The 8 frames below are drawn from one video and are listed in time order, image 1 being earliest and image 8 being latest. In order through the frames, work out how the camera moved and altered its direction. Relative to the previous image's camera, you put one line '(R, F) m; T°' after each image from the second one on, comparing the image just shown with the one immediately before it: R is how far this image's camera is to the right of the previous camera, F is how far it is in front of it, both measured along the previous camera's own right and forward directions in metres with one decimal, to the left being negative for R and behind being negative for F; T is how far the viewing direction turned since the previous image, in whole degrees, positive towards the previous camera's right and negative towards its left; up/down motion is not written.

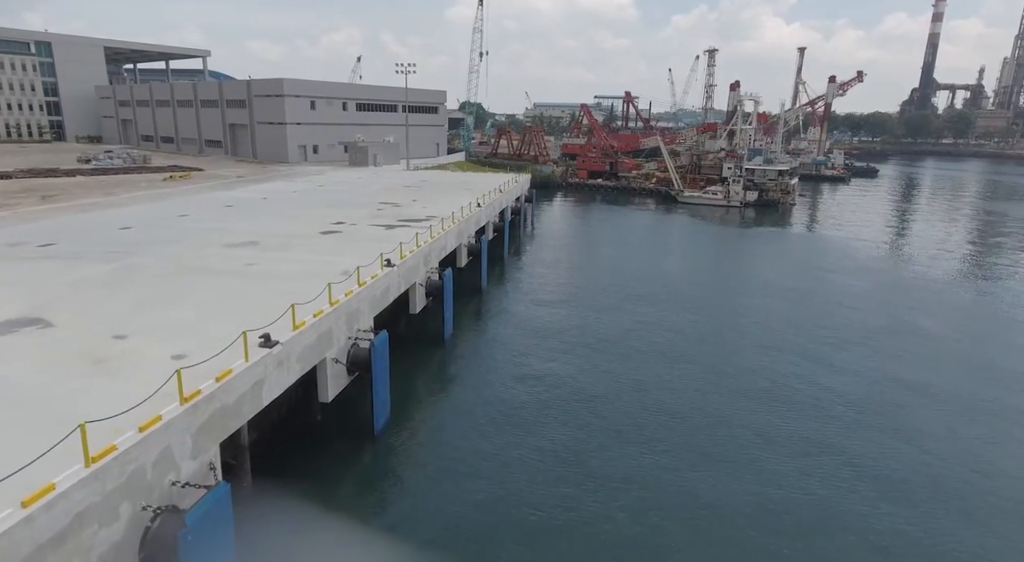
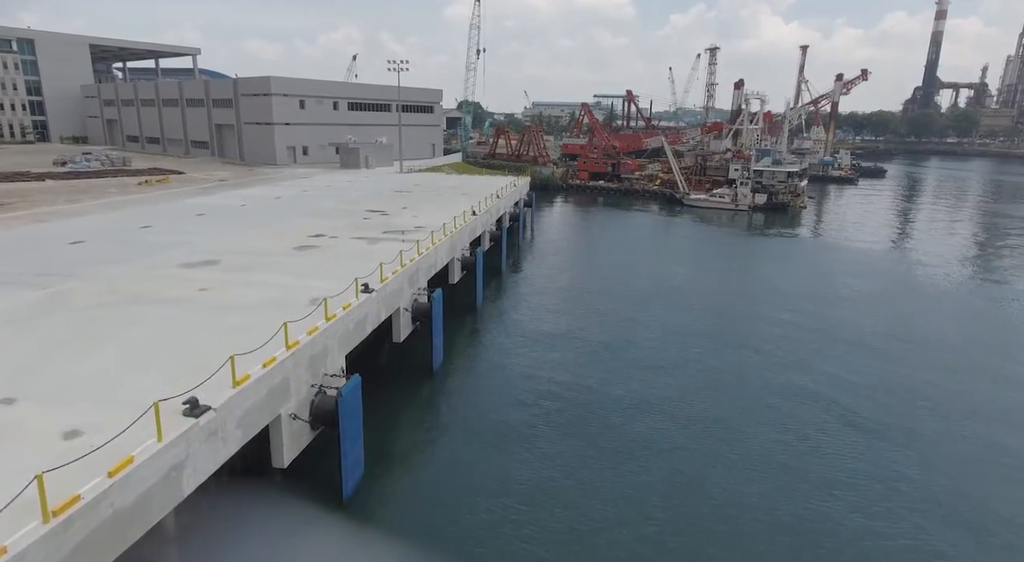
(0.0, +2.0) m; 0°
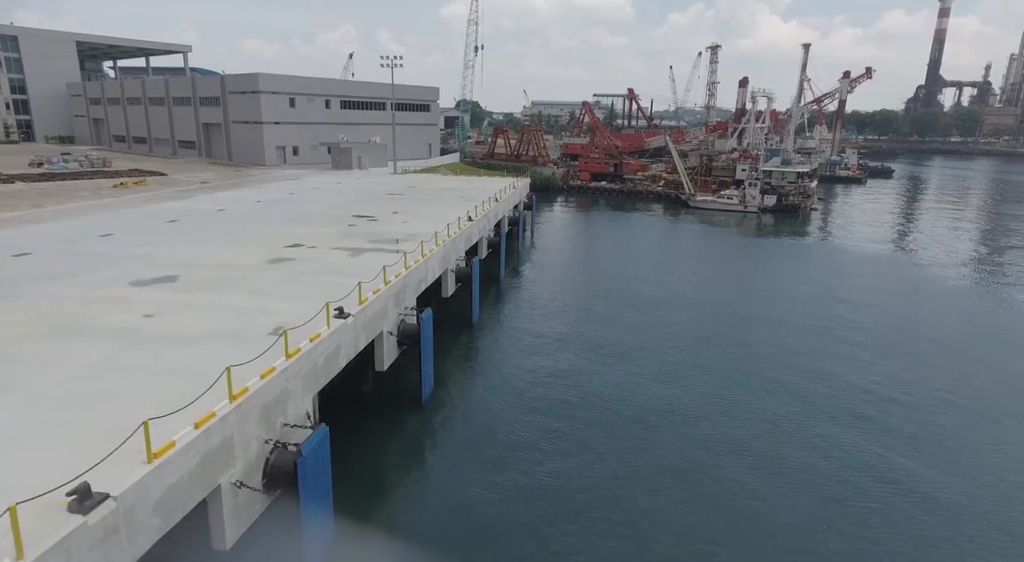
(0.0, +1.8) m; 0°
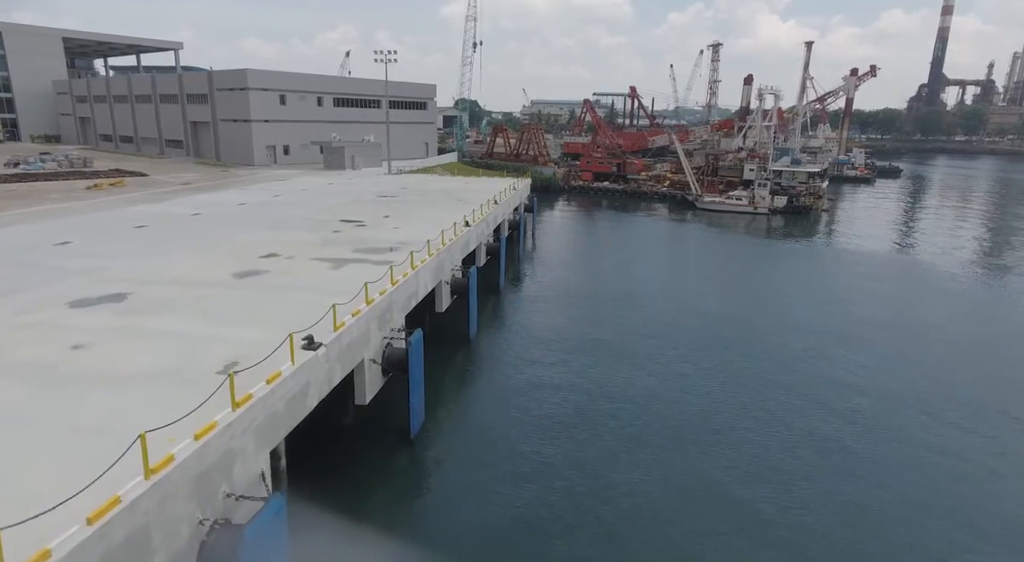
(-0.1, +1.8) m; 0°
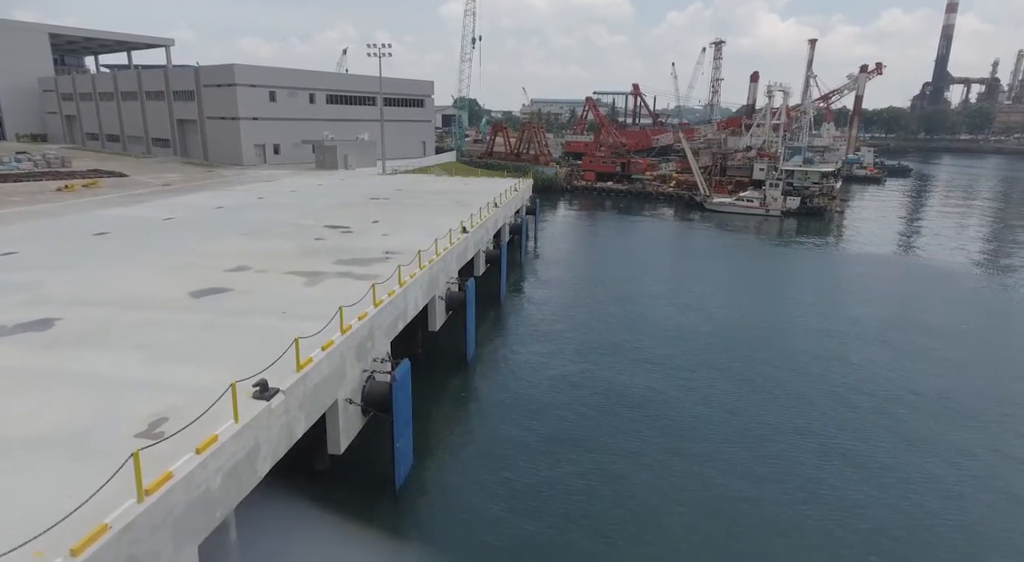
(-0.1, +1.8) m; 0°
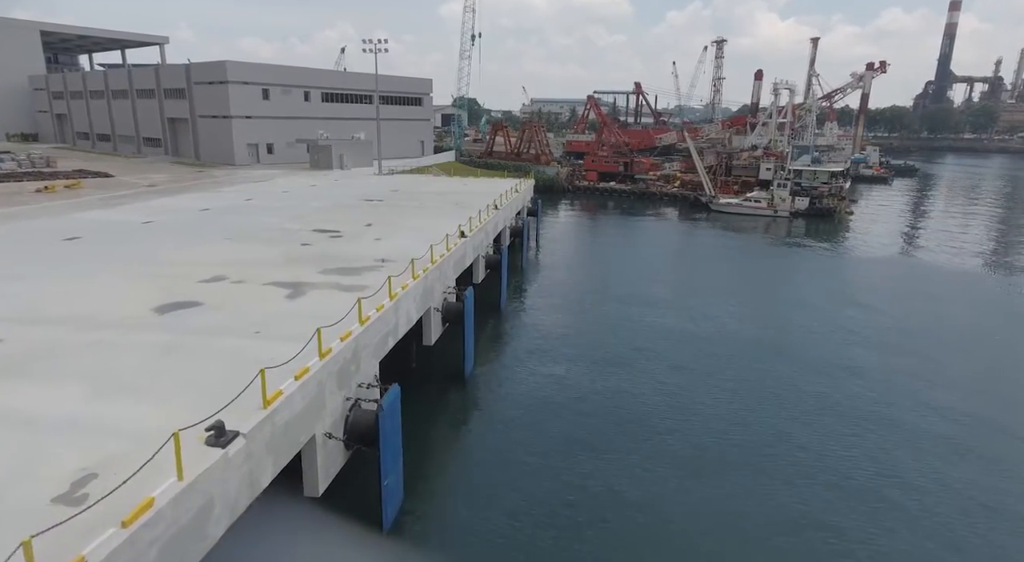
(0.0, +1.2) m; 0°
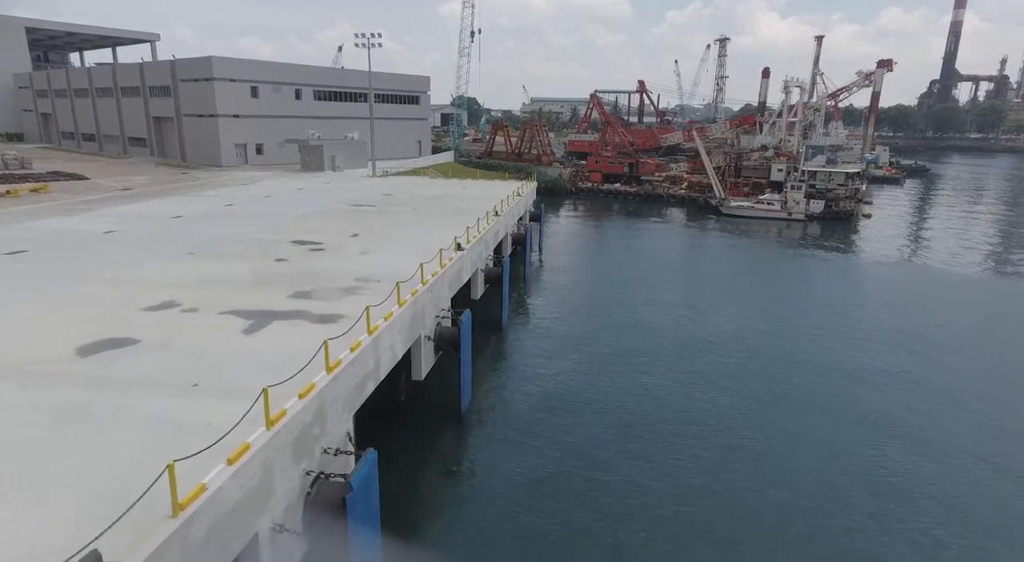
(-0.1, +1.9) m; 0°
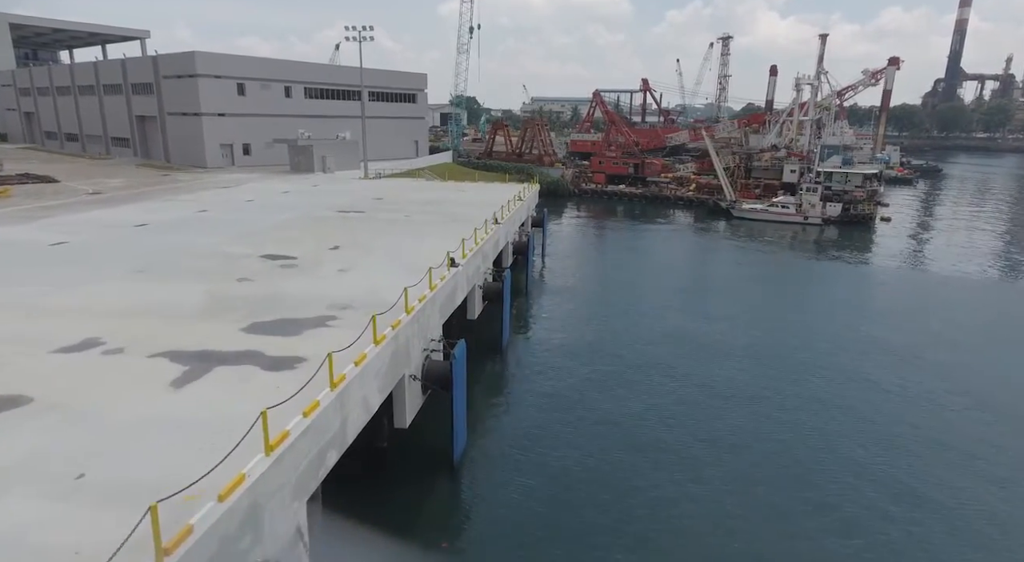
(0.0, +1.9) m; 0°
